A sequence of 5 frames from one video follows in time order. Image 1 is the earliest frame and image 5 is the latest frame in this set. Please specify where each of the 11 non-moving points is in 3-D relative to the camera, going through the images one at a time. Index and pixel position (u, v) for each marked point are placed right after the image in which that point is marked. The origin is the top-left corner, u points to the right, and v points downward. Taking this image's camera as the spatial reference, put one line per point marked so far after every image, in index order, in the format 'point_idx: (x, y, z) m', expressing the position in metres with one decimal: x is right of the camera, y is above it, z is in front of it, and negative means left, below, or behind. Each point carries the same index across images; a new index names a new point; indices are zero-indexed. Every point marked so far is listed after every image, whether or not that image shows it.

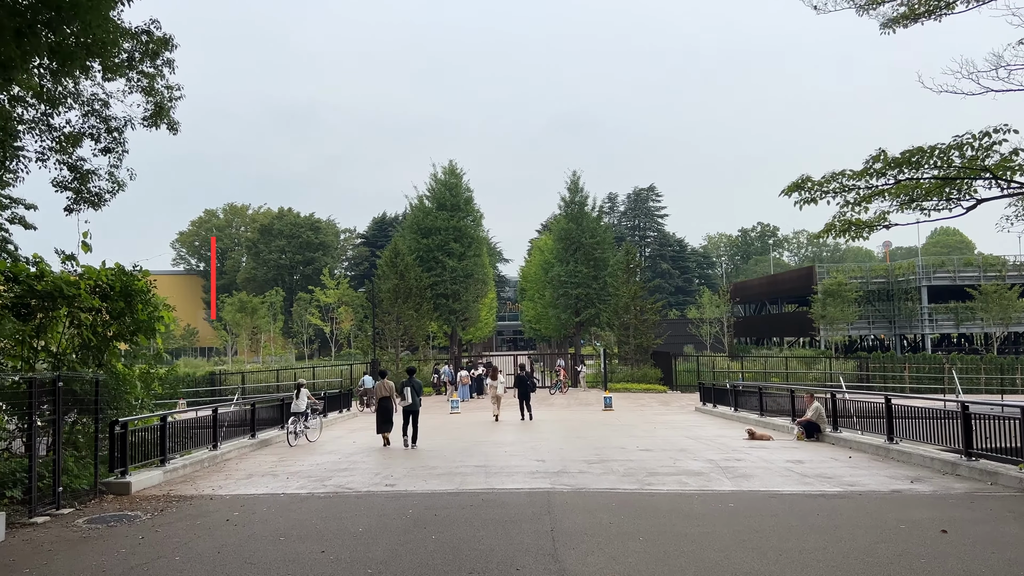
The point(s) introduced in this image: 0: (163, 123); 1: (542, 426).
0: (-6.6, +3.1, +13.1) m
1: (+0.9, -3.9, +20.0) m
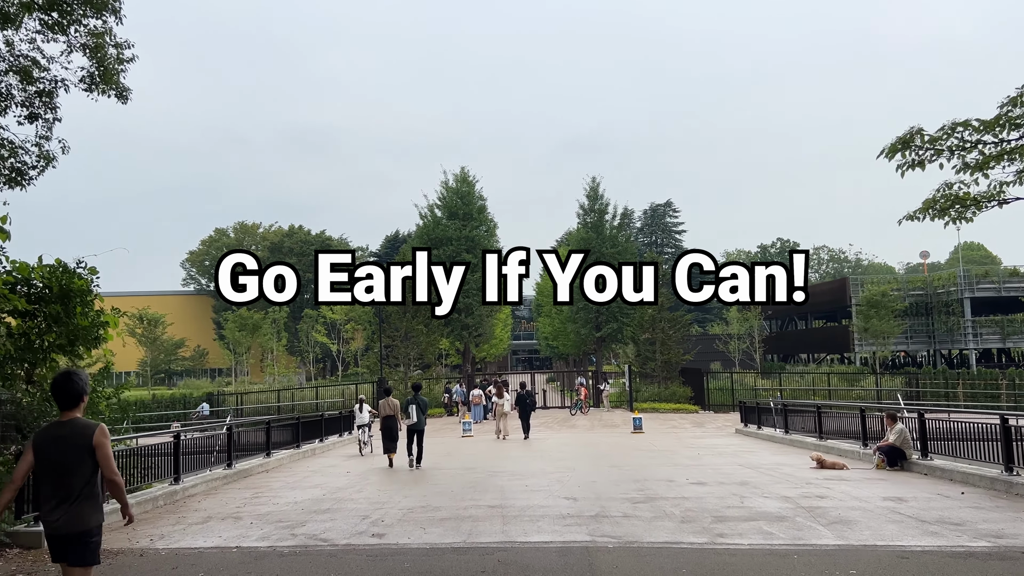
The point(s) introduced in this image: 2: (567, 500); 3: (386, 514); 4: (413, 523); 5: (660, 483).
0: (-6.3, +3.1, +11.0) m
1: (+1.4, -4.1, +17.5) m
2: (+0.8, -2.9, +9.5) m
3: (-1.7, -3.0, +9.2) m
4: (-1.2, -2.9, +8.6) m
5: (+2.3, -3.1, +11.0) m
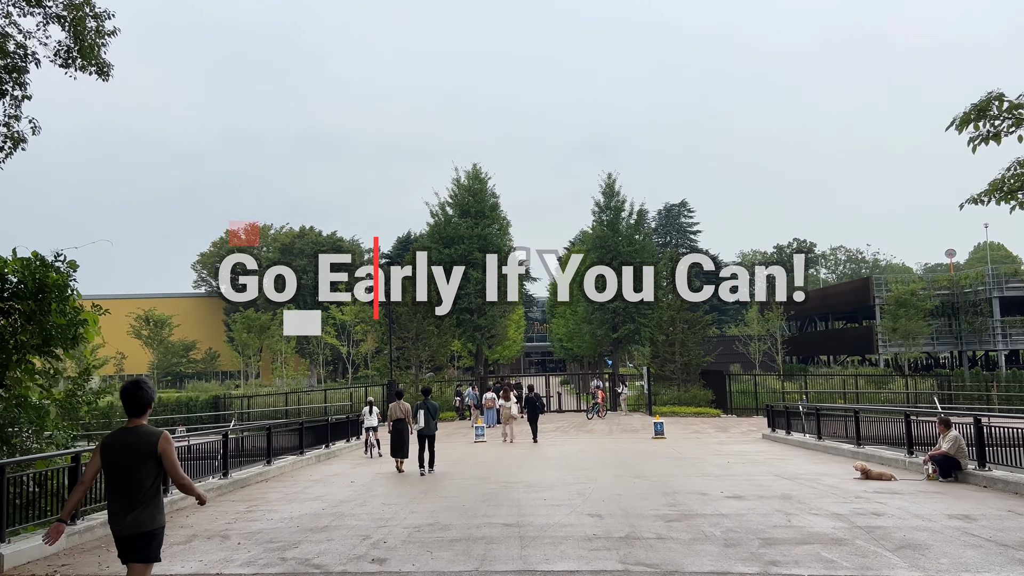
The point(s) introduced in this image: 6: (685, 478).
0: (-6.1, +3.2, +10.1) m
1: (+1.7, -4.0, +16.5) m
2: (+1.0, -2.8, +8.5) m
3: (-1.5, -2.9, +8.3) m
4: (-1.0, -2.8, +7.6) m
5: (+2.6, -3.0, +9.9) m
6: (+3.0, -3.2, +12.0) m
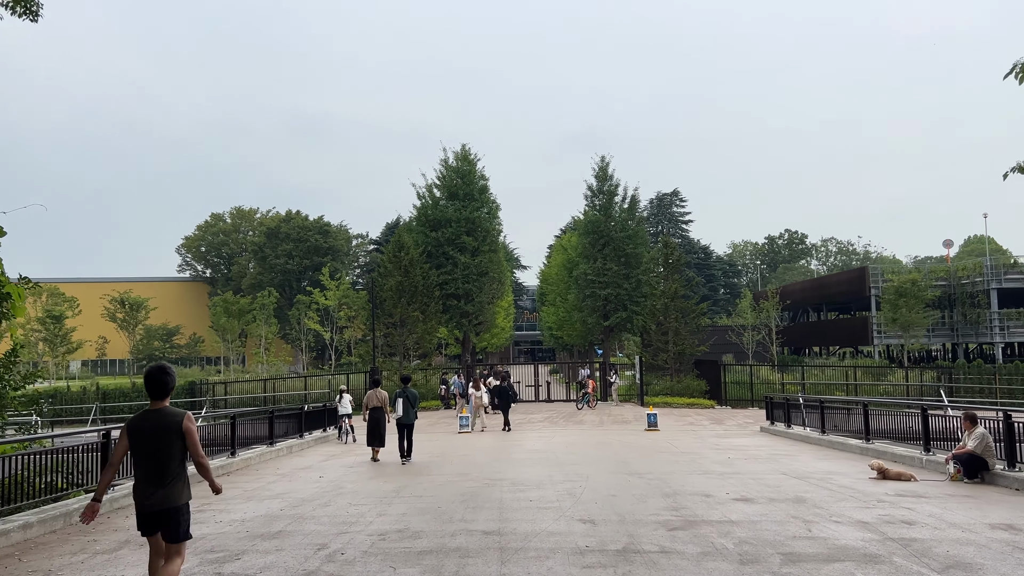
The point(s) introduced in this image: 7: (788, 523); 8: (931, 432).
0: (-6.2, +3.5, +8.8) m
1: (+1.4, -3.6, +15.4) m
2: (+0.8, -2.5, +7.4) m
3: (-1.7, -2.6, +7.1) m
4: (-1.2, -2.5, +6.5) m
5: (+2.3, -2.7, +8.9) m
6: (+2.7, -2.9, +10.9) m
7: (+3.0, -2.5, +7.5) m
8: (+7.2, -2.5, +12.0) m
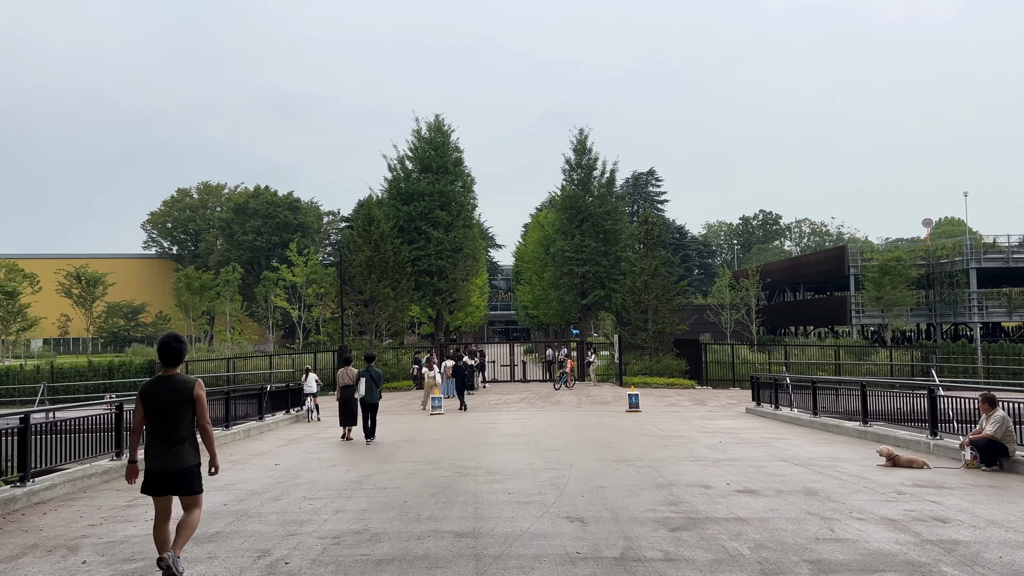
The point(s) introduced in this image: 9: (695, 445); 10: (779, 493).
0: (-6.4, +4.0, +7.3) m
1: (+0.9, -3.0, +14.4) m
2: (+0.6, -2.2, +6.3) m
3: (-1.9, -2.2, +6.0) m
4: (-1.4, -2.2, +5.4) m
5: (+2.1, -2.3, +7.9) m
6: (+2.4, -2.5, +10.0) m
7: (+2.8, -2.2, +6.6) m
8: (+6.8, -2.0, +11.2) m
9: (+3.2, -2.7, +12.1) m
10: (+3.0, -2.3, +7.8) m
